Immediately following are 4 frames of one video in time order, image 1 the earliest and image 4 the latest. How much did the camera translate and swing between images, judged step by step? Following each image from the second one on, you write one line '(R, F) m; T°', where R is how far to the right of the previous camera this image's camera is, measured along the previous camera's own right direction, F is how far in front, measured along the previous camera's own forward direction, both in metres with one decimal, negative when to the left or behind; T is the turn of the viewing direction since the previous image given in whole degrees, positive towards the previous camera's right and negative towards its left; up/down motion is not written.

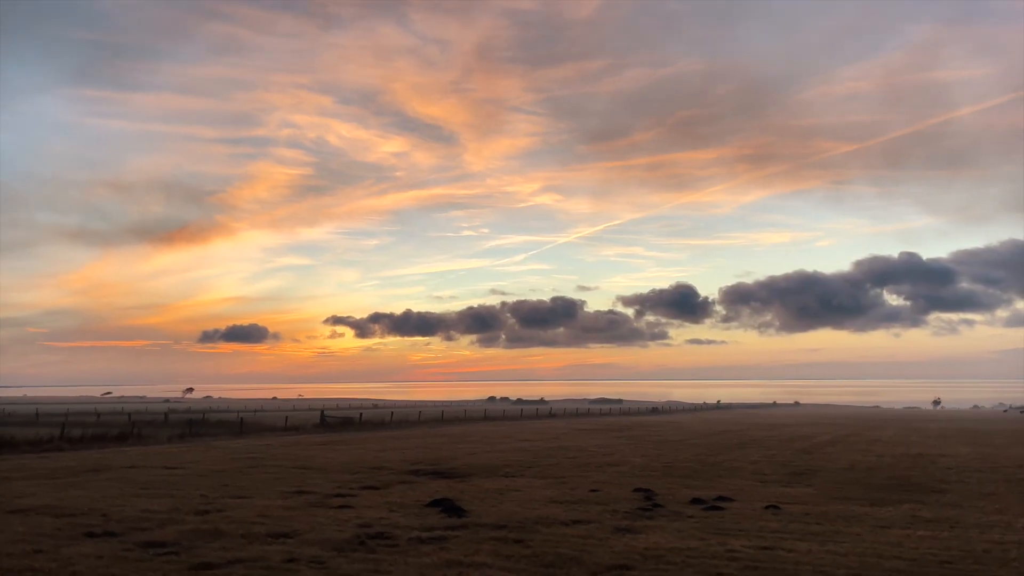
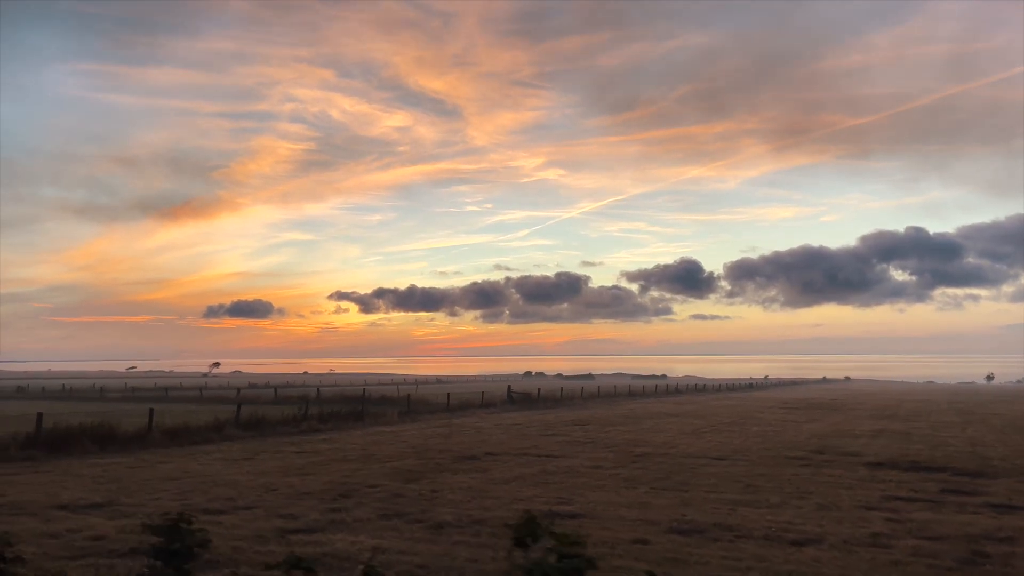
(-14.3, +5.4) m; 0°
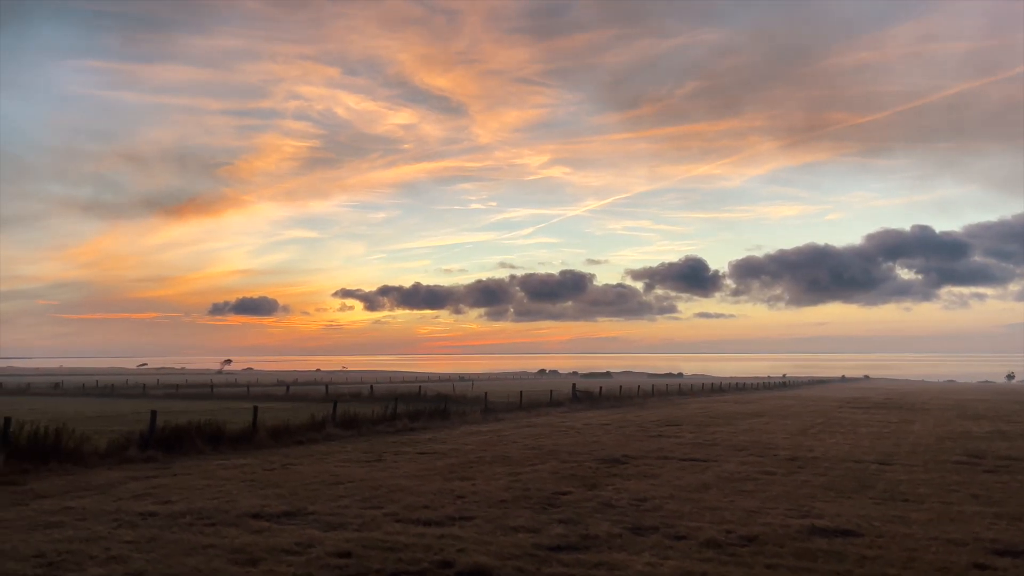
(-4.2, +1.4) m; 0°
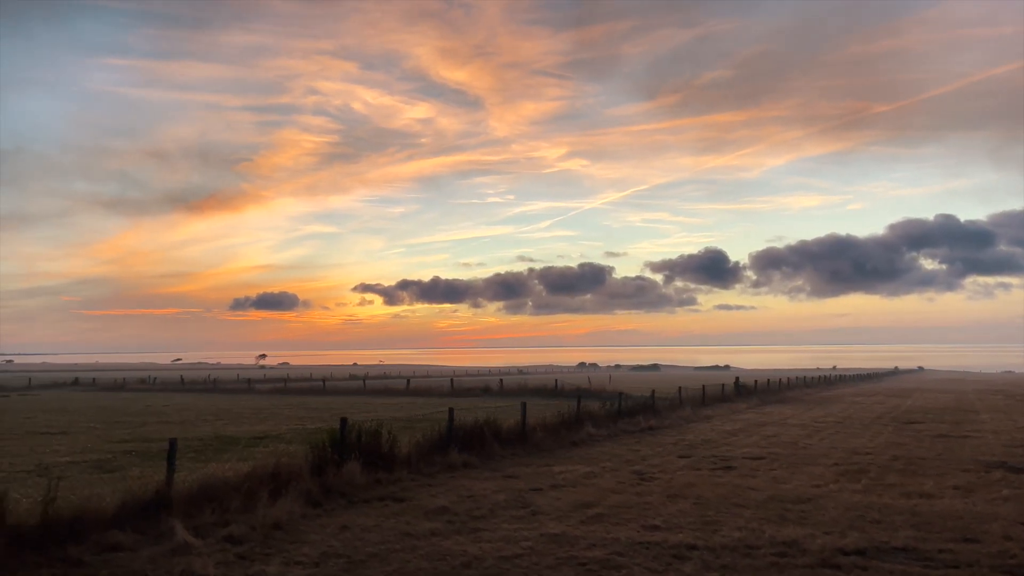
(-8.9, +3.1) m; -1°
